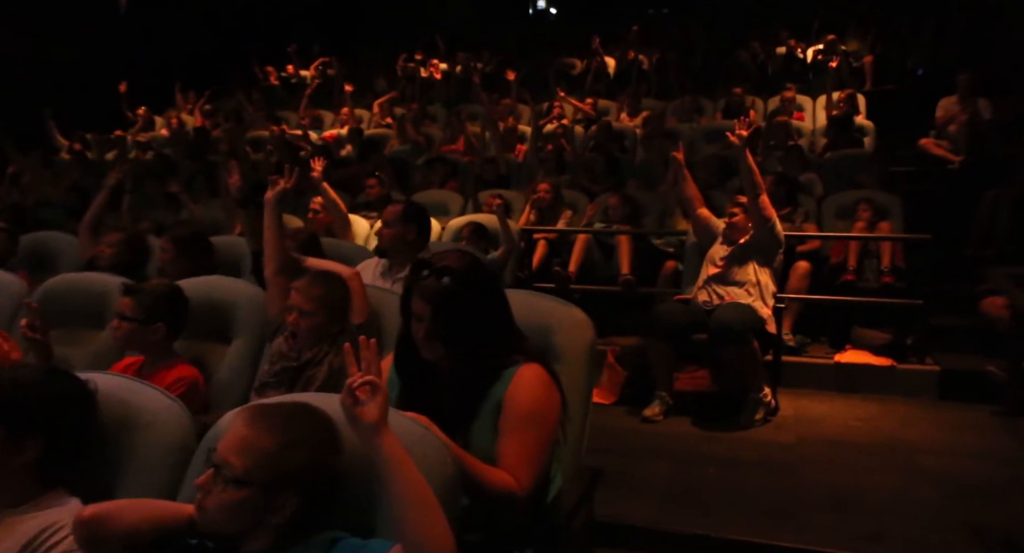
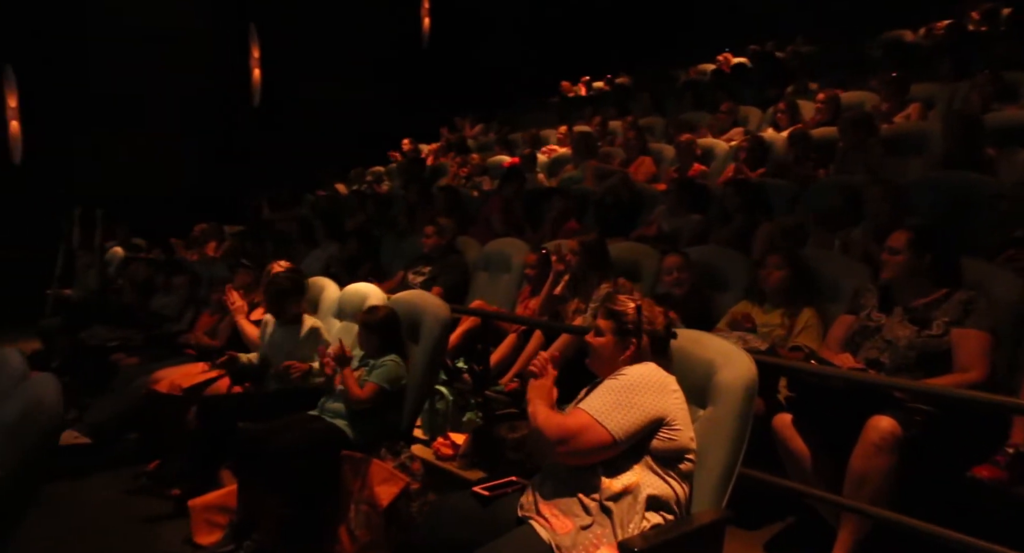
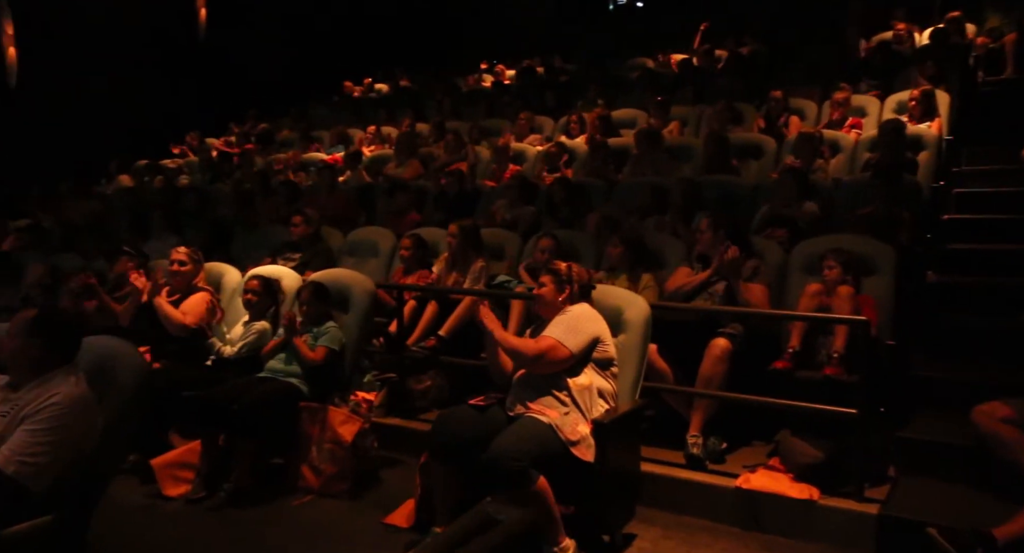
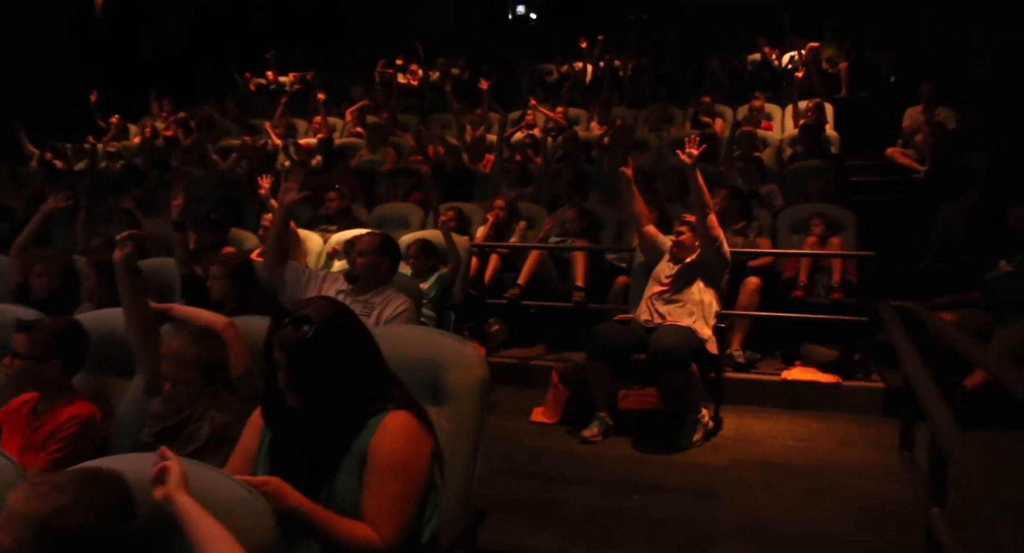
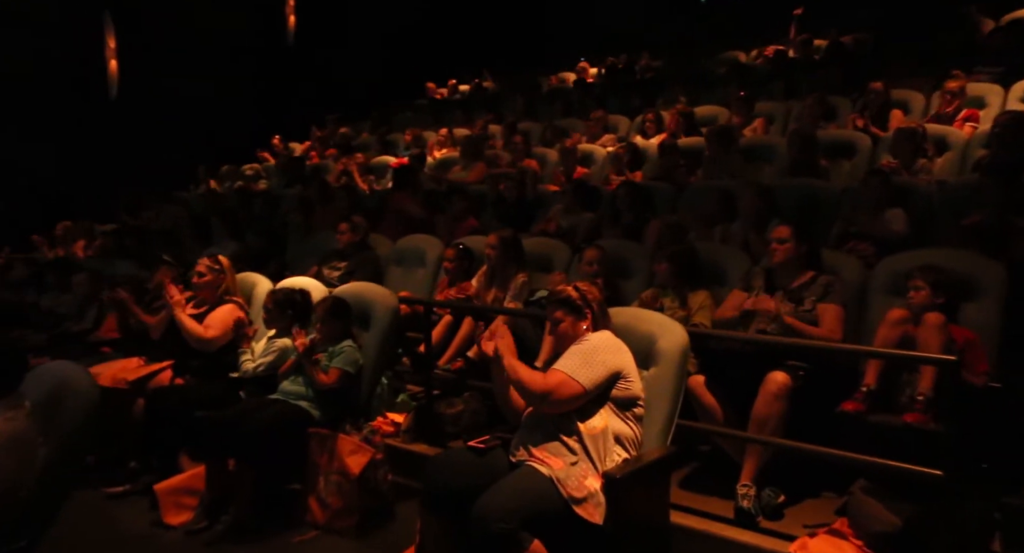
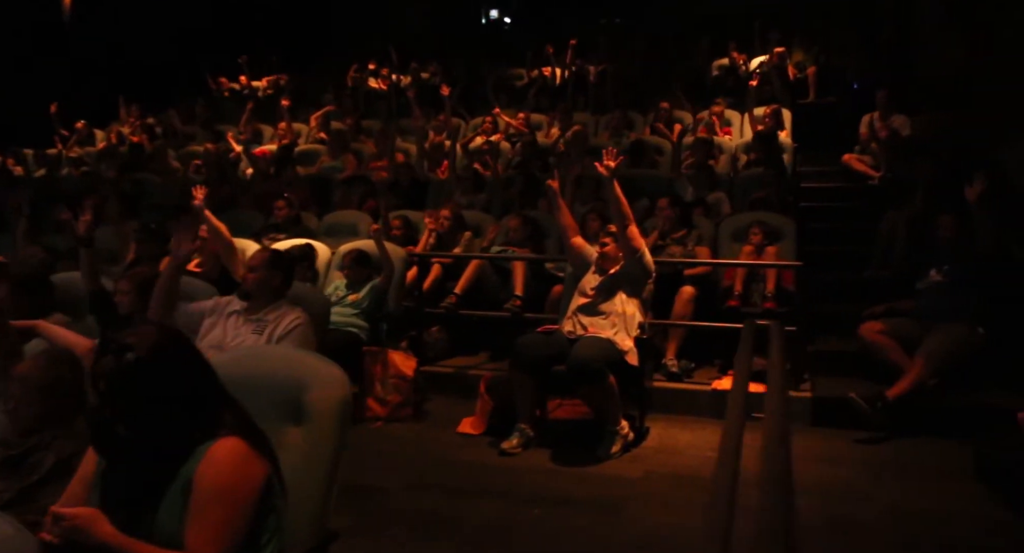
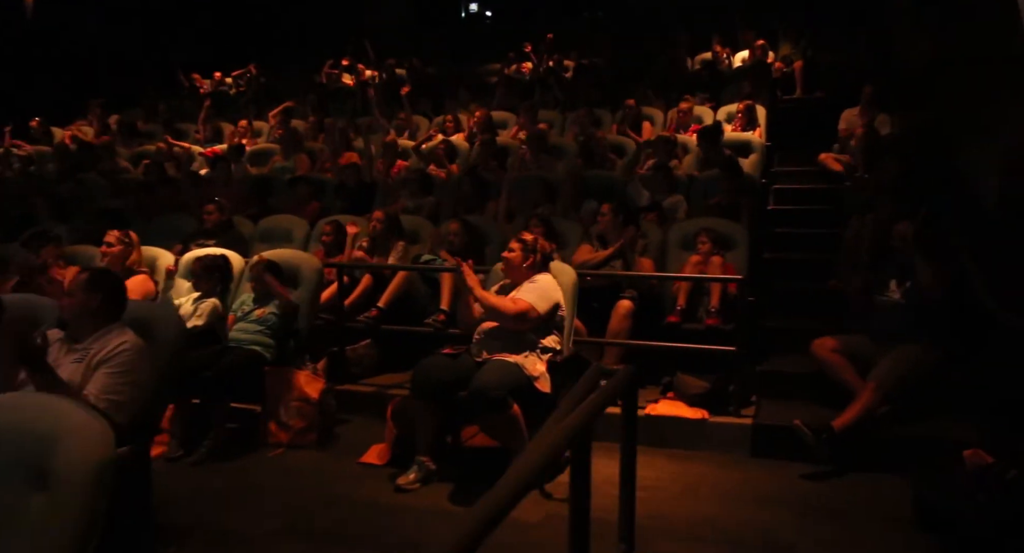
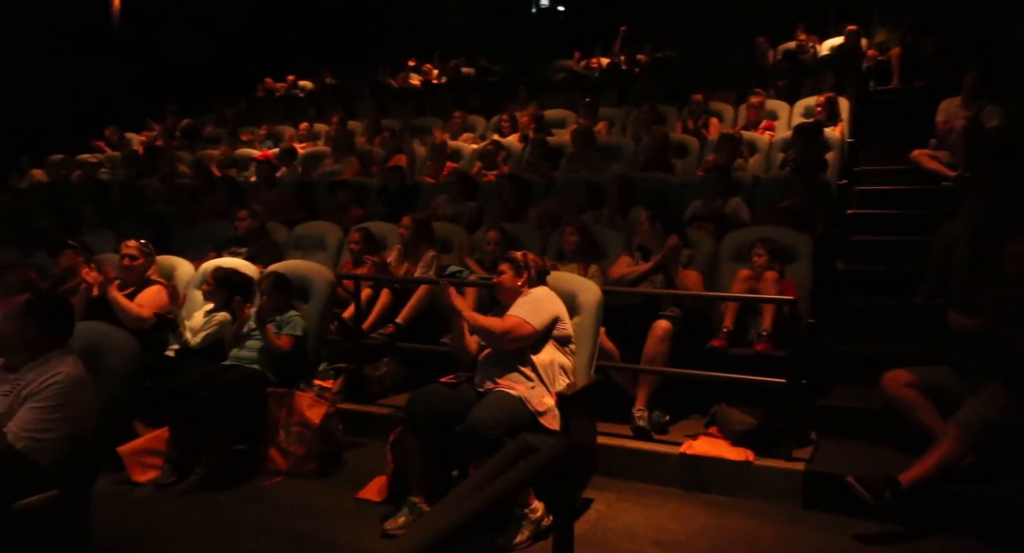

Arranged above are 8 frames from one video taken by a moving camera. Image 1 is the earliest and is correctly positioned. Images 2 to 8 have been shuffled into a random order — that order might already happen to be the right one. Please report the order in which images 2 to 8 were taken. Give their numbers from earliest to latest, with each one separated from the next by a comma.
4, 6, 7, 8, 3, 5, 2
